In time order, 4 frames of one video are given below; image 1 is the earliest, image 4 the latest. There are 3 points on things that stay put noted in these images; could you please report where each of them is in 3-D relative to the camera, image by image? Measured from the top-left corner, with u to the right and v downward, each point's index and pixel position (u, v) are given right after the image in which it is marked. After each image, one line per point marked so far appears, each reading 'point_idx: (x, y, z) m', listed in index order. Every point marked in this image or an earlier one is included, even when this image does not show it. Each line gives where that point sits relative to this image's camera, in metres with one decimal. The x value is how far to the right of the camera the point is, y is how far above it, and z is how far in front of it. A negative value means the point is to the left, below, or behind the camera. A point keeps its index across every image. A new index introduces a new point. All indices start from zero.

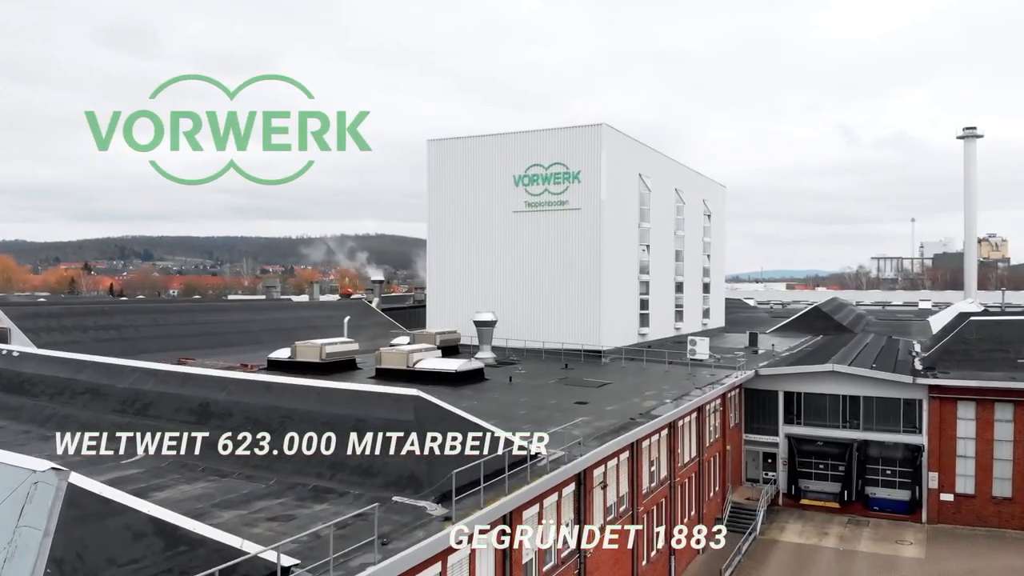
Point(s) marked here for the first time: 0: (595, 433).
0: (+2.2, -3.9, +19.2) m
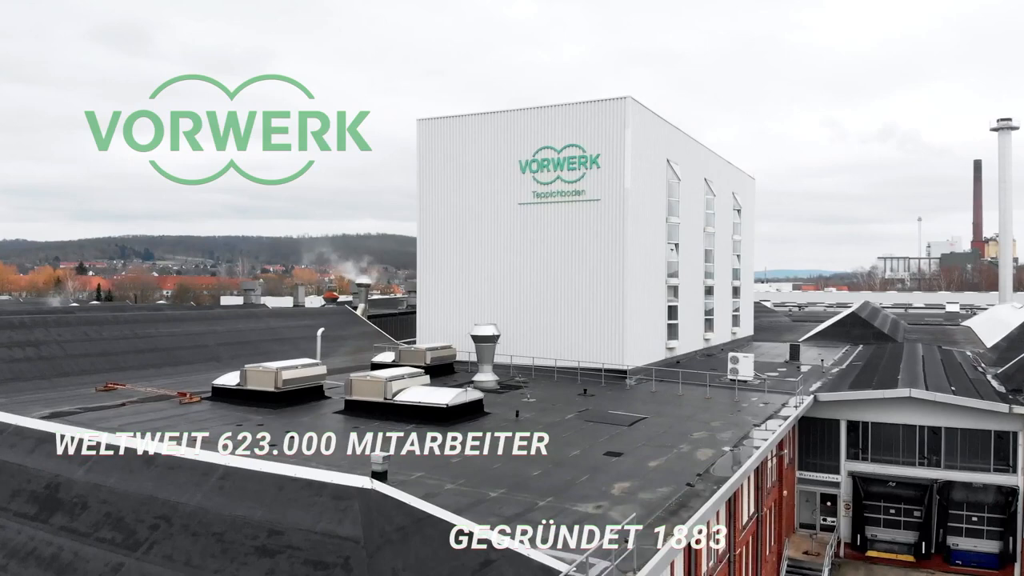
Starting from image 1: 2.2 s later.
0: (+2.4, -4.2, +13.1) m
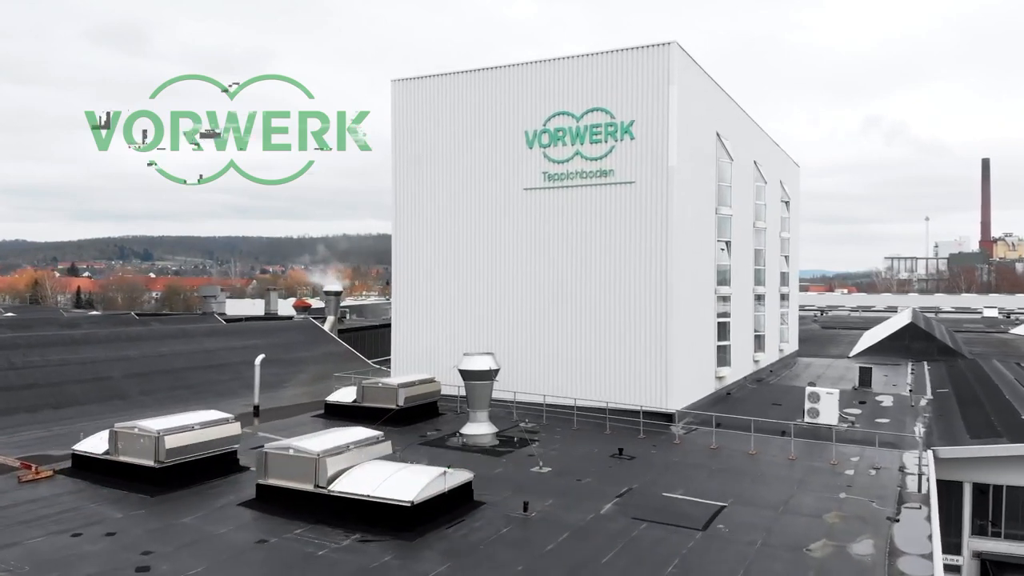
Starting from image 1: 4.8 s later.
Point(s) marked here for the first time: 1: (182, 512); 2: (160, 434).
0: (+2.5, -4.6, +5.4) m
1: (-6.3, -4.3, +13.7) m
2: (-7.3, -3.0, +14.8) m
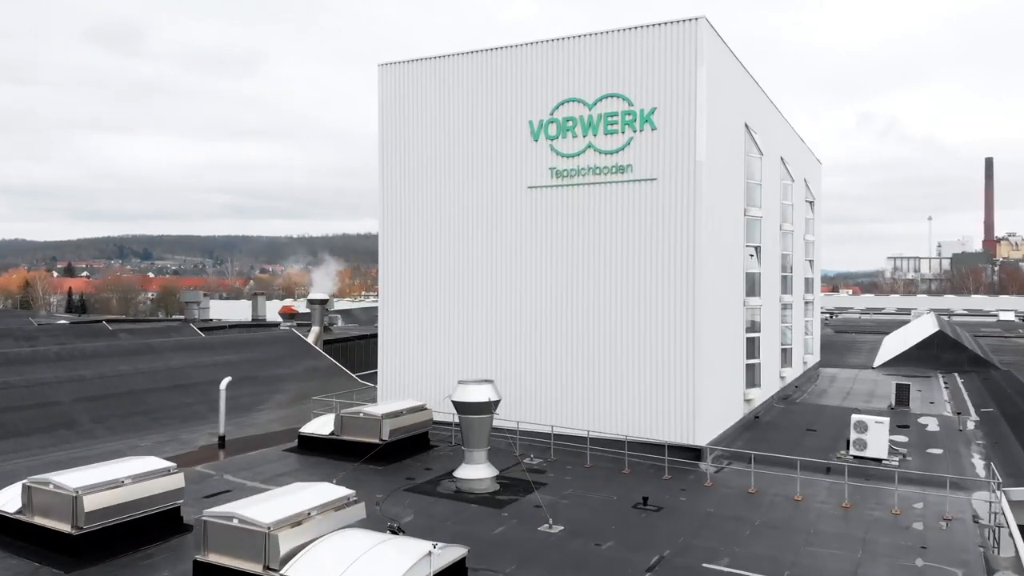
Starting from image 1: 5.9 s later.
0: (+2.6, -5.0, +2.4) m
1: (-6.3, -4.6, +10.7) m
2: (-7.2, -3.4, +11.9) m
